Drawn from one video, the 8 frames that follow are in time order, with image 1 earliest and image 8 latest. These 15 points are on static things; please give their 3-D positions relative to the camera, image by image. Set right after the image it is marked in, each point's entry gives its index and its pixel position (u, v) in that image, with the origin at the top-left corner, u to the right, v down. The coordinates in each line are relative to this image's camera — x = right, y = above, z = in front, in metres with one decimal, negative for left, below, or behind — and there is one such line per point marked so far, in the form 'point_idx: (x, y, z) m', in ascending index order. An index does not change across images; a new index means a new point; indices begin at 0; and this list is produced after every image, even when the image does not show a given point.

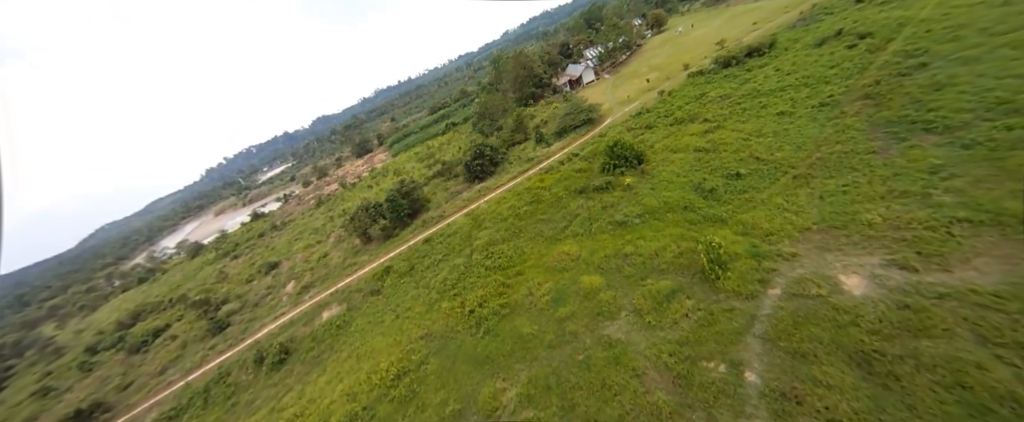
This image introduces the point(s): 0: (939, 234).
0: (+16.2, -0.9, +11.9) m
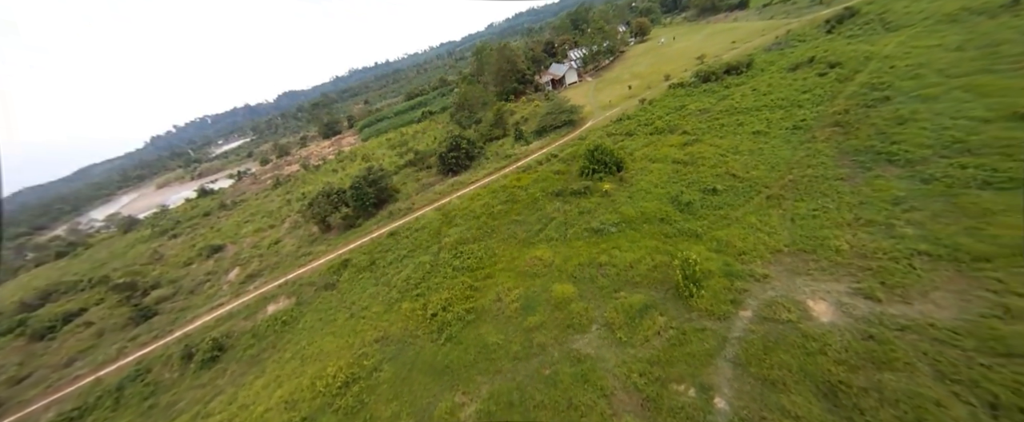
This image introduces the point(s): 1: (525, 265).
0: (+15.1, -2.1, +12.2) m
1: (+0.7, -3.2, +18.6) m
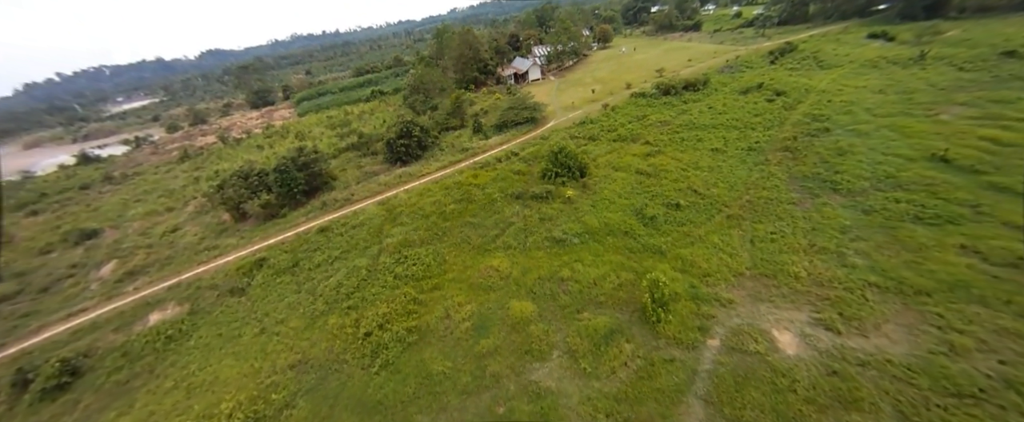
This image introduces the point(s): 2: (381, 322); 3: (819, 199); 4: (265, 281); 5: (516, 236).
0: (+13.5, -3.4, +12.4) m
1: (-1.7, -3.4, +16.6) m
2: (-6.2, -5.2, +14.9) m
3: (+17.2, +0.7, +17.6) m
4: (-14.8, -4.2, +18.9) m
5: (+0.2, -1.5, +18.5) m
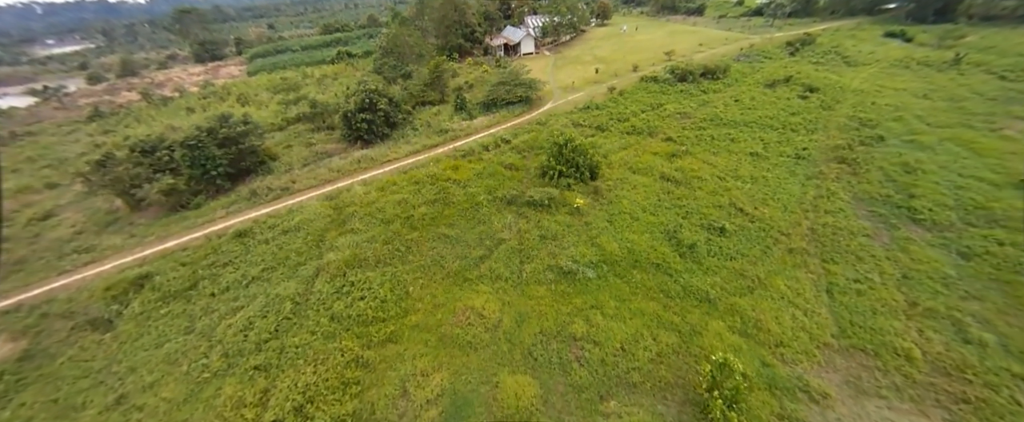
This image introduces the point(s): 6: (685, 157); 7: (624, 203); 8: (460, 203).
0: (+13.3, -5.1, +8.5) m
1: (-2.1, -4.1, +11.7) m
2: (-6.5, -5.8, +9.8) m
3: (+16.9, -0.9, +13.7) m
4: (-15.3, -4.2, +13.2) m
5: (-0.2, -2.1, +13.6) m
6: (+10.3, +3.1, +18.6) m
7: (+5.6, +0.4, +15.9) m
8: (-2.8, +0.5, +16.7) m
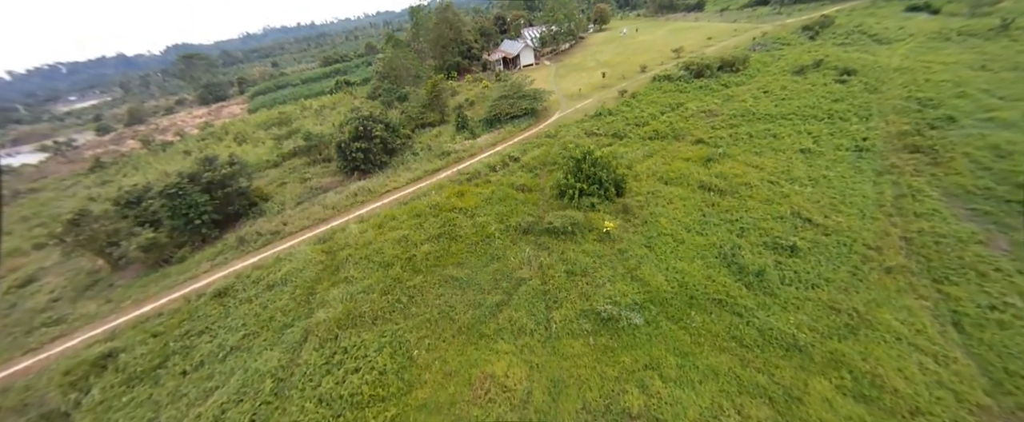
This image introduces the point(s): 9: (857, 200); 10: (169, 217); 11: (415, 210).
0: (+14.2, -5.0, +5.6) m
1: (-1.2, -5.4, +9.2) m
2: (-5.5, -7.4, +7.4) m
3: (+17.5, -0.8, +10.8) m
4: (-14.3, -6.6, +11.1) m
5: (+0.6, -3.4, +11.2) m
6: (+10.9, +2.5, +16.1) m
7: (+6.3, -0.5, +13.4) m
8: (-2.0, -1.1, +14.4) m
9: (+14.2, +0.5, +12.9) m
10: (-19.3, -0.4, +17.8) m
11: (-5.1, 0.0, +16.7) m
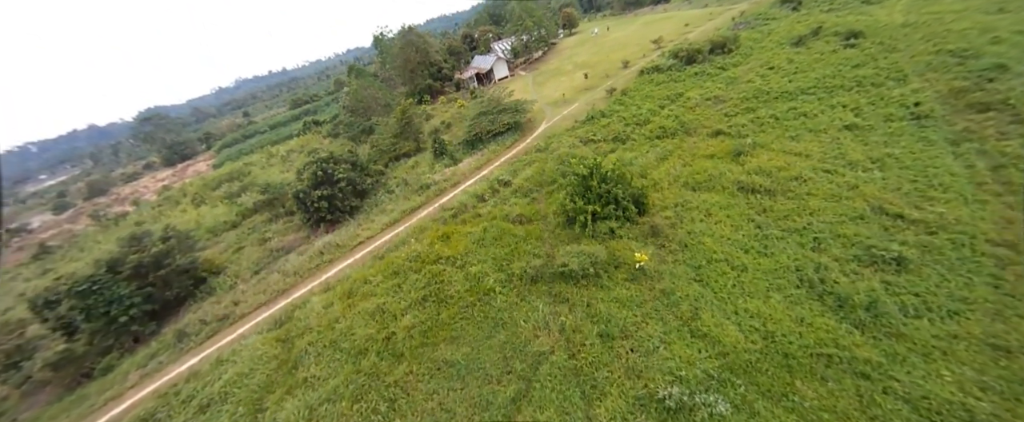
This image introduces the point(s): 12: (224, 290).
0: (+14.9, -4.1, +2.6) m
1: (-0.3, -6.9, +5.8) m
2: (-4.2, -9.4, +3.8) m
3: (+17.6, +0.3, +8.1) m
4: (-13.1, -10.0, +7.4) m
5: (+1.2, -4.7, +7.9) m
6: (+10.4, +2.4, +13.3) m
7: (+6.4, -1.1, +10.3) m
8: (-1.8, -3.0, +11.2) m
9: (+14.0, +1.1, +10.1) m
10: (-19.1, -4.8, +14.2) m
11: (-5.1, -2.4, +13.5) m
12: (-15.2, -4.1, +16.7) m
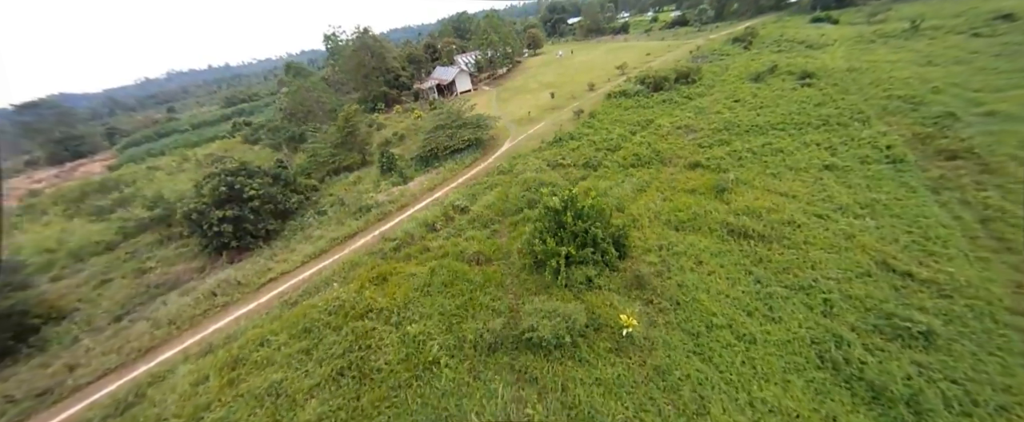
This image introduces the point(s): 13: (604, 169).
0: (+14.5, -5.4, +1.8) m
1: (-1.1, -7.9, +3.0) m
2: (-4.8, -10.1, +0.4) m
3: (+16.5, -1.3, +7.7) m
4: (-14.1, -10.6, +2.8) m
5: (+0.2, -5.8, +5.4) m
6: (+8.8, +0.7, +12.1) m
7: (+5.1, -2.5, +8.6) m
8: (-3.2, -4.1, +8.3) m
9: (+12.8, -0.6, +9.4) m
10: (-20.7, -5.6, +9.0) m
11: (-6.7, -3.5, +10.2) m
12: (-17.1, -5.1, +12.0) m
13: (+4.6, +2.1, +15.8) m
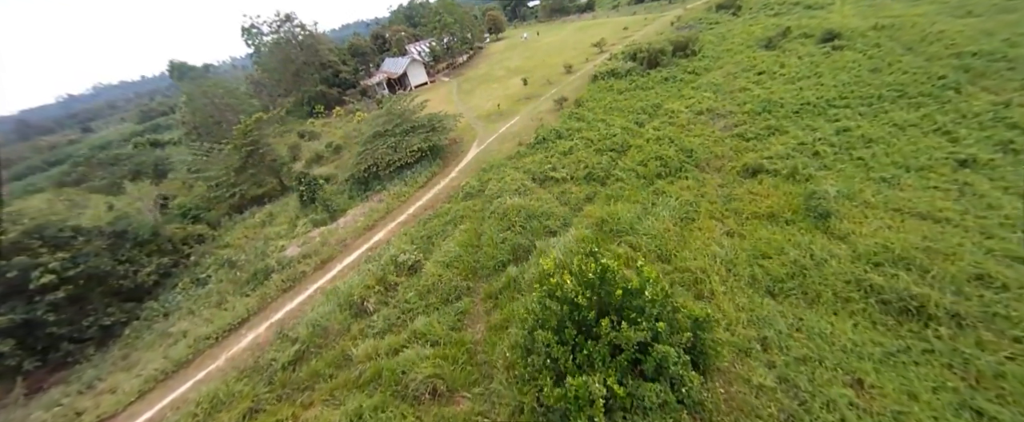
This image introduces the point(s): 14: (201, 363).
0: (+15.2, -6.0, -2.1) m
1: (-0.2, -9.8, -1.9) m
2: (-3.5, -12.5, -4.7) m
3: (+16.4, -1.6, +3.8) m
4: (-12.8, -13.8, -3.0) m
5: (+0.7, -7.6, +0.5) m
6: (+8.2, -0.1, +7.6) m
7: (+5.1, -3.7, +3.9) m
8: (-3.0, -6.1, +3.1) m
9: (+12.5, -1.1, +5.2) m
10: (-20.3, -9.2, +2.6) m
11: (-6.7, -5.8, +4.7) m
12: (-17.1, -8.3, +5.8) m
13: (+3.6, +1.0, +10.9) m
14: (-8.3, -4.2, +8.5) m
